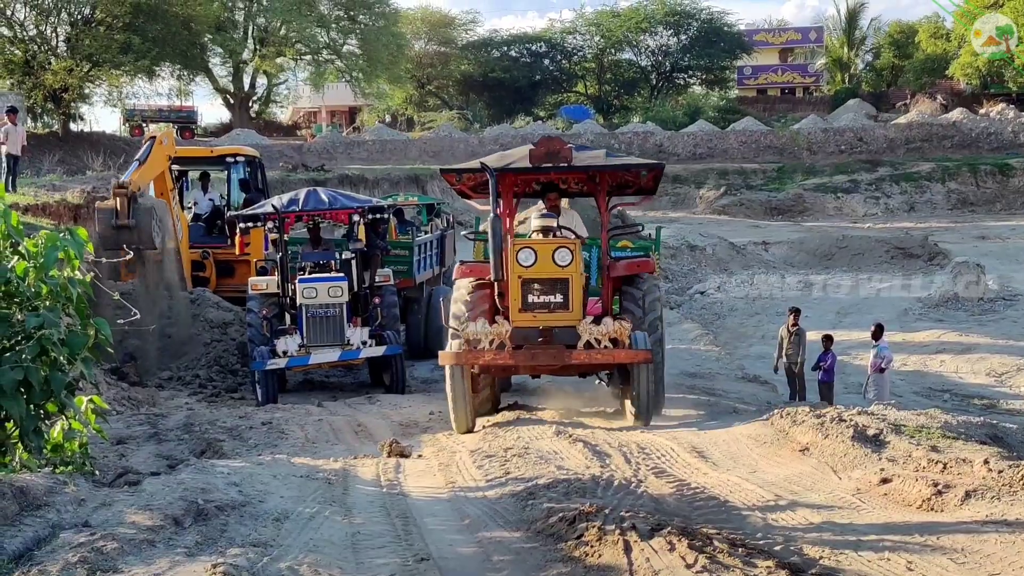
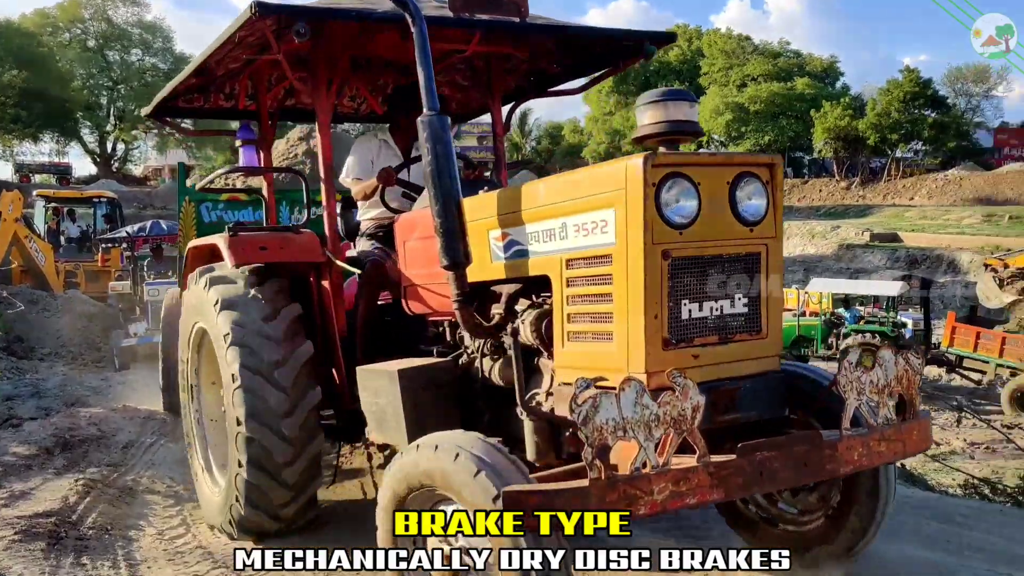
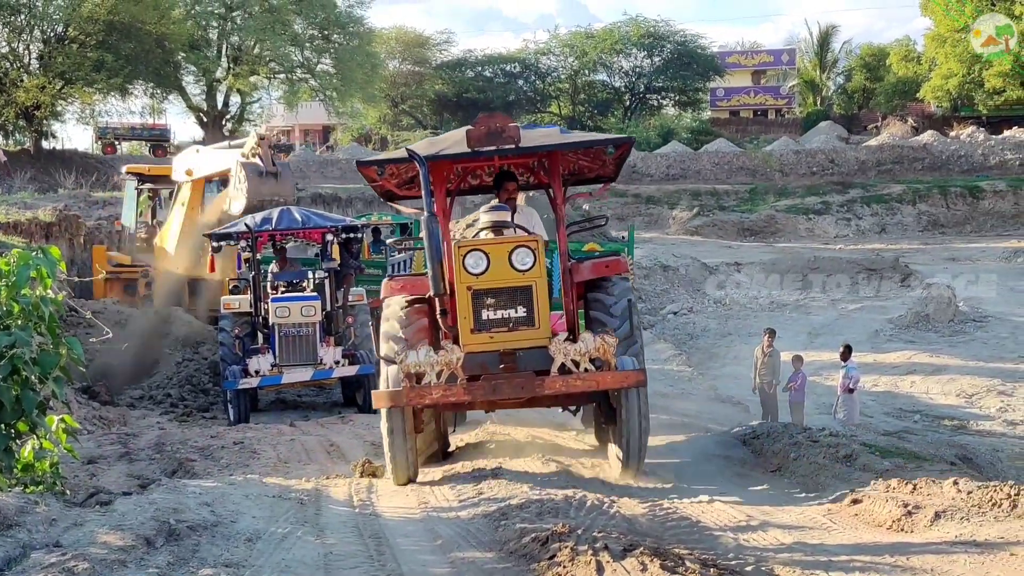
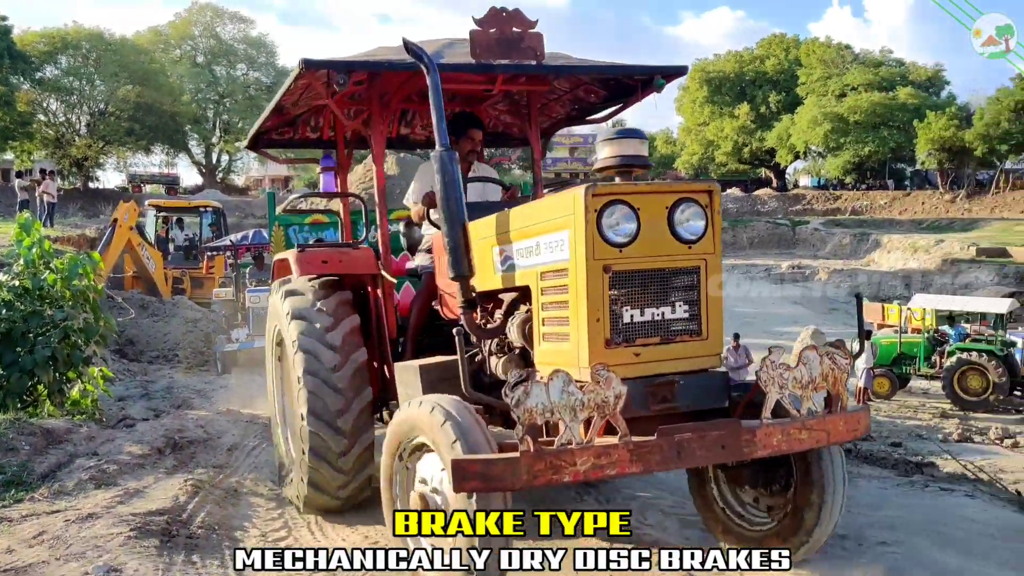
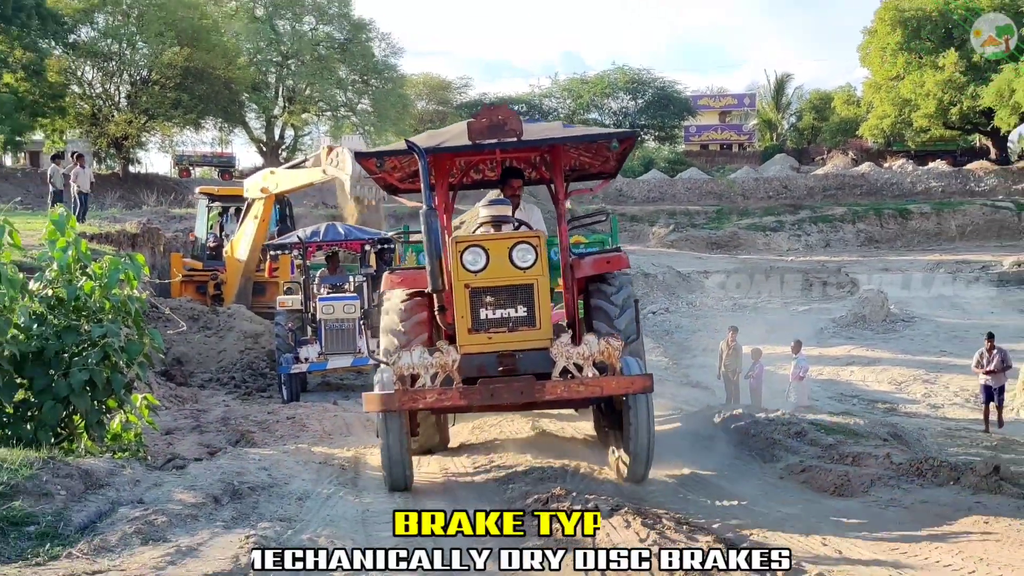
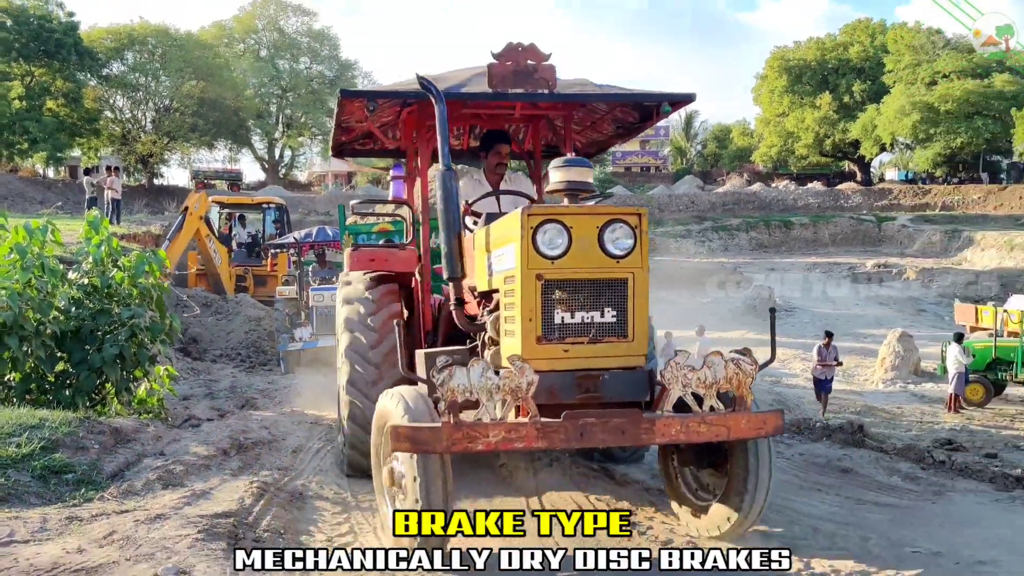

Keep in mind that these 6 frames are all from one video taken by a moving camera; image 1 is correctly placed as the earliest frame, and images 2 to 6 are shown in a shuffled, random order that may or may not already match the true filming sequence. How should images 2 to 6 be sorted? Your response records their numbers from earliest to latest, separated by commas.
3, 5, 6, 4, 2
